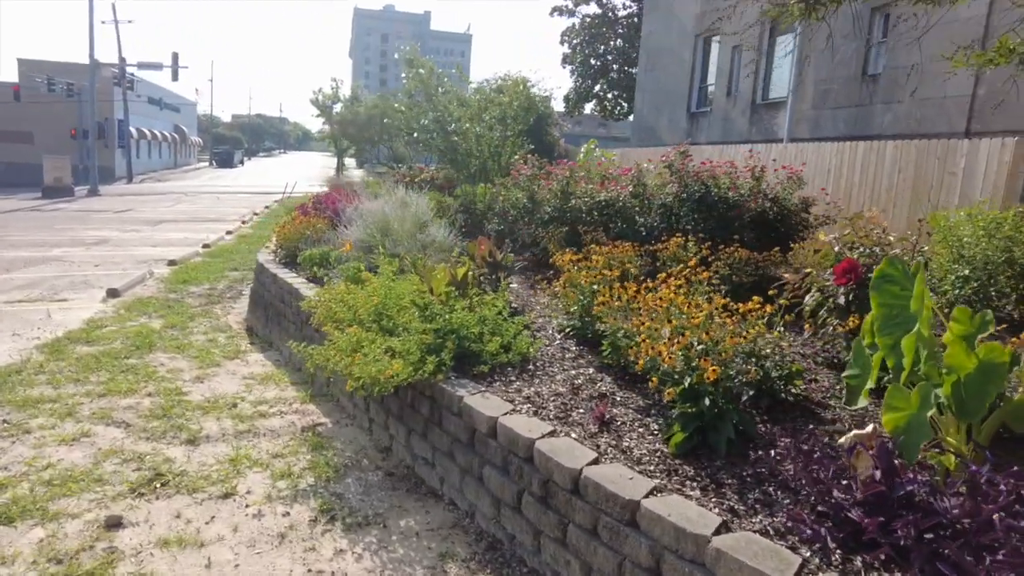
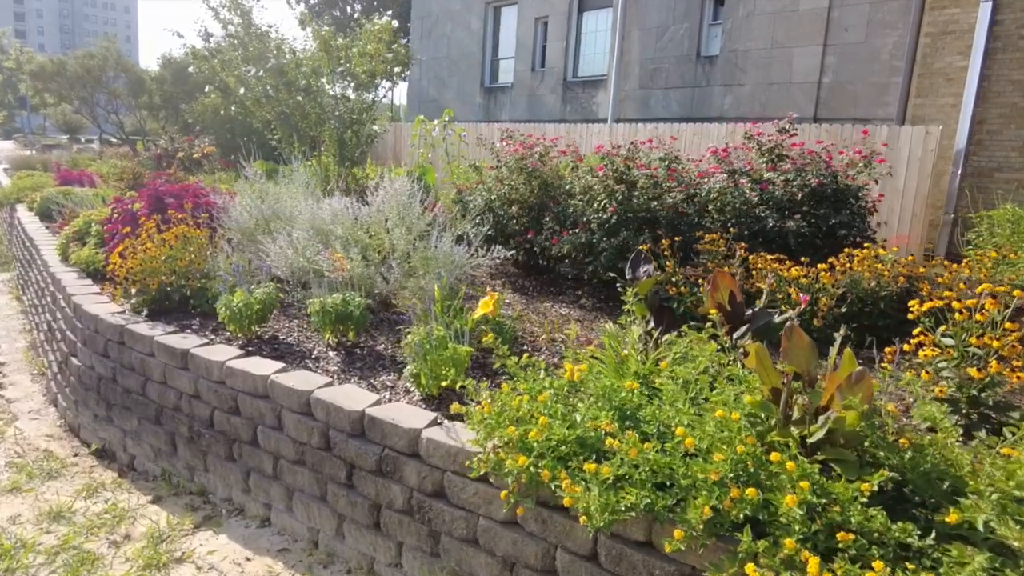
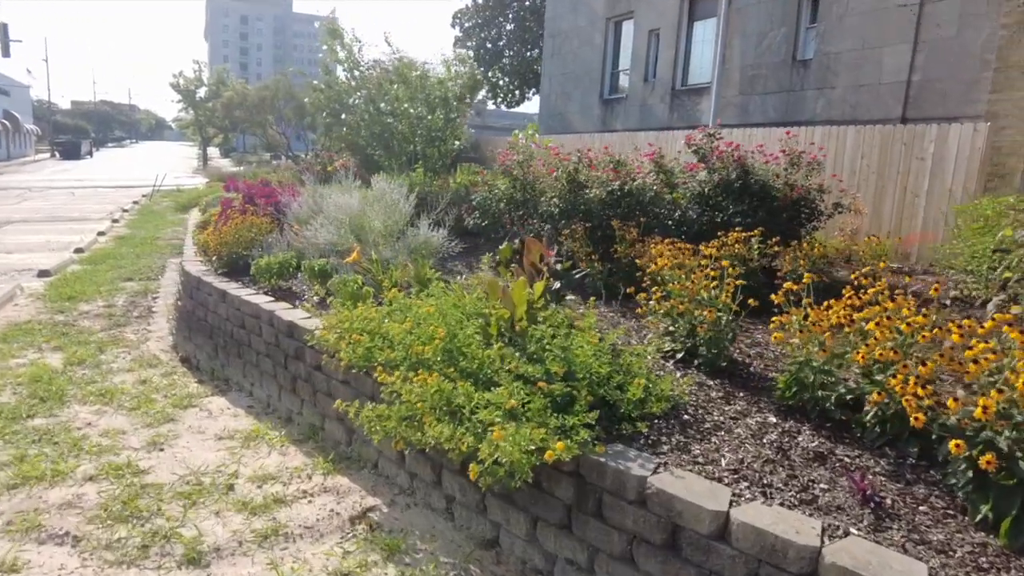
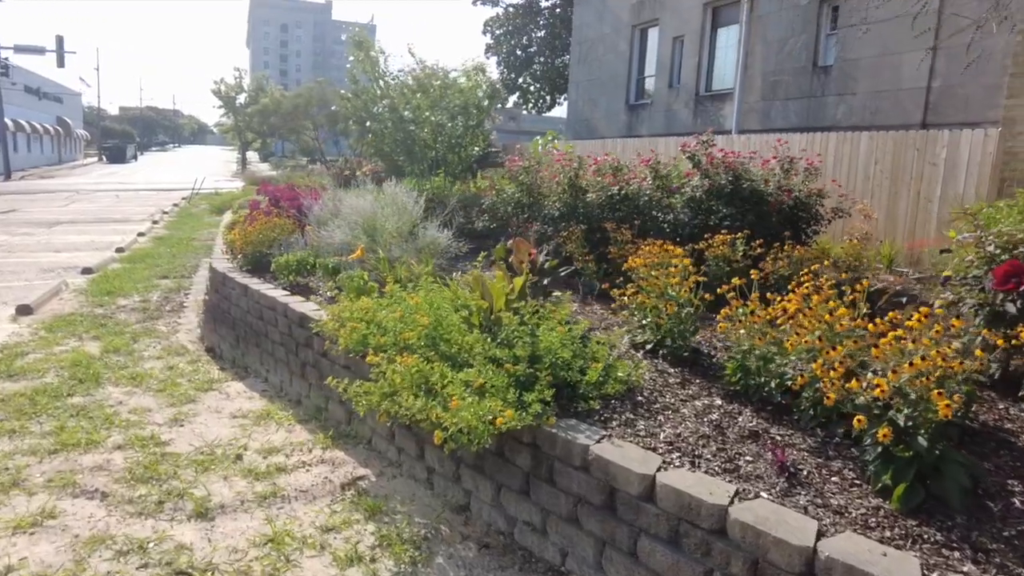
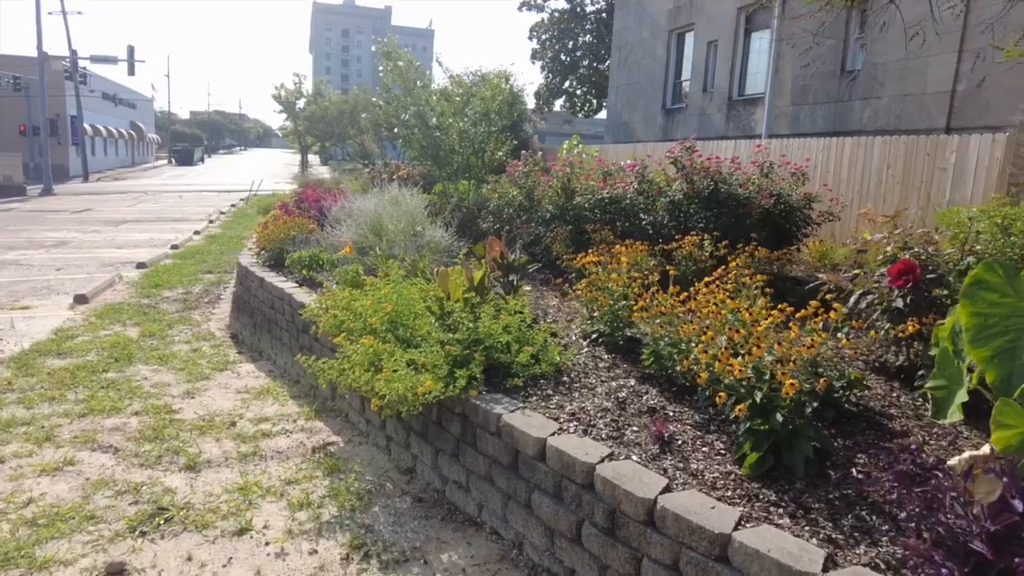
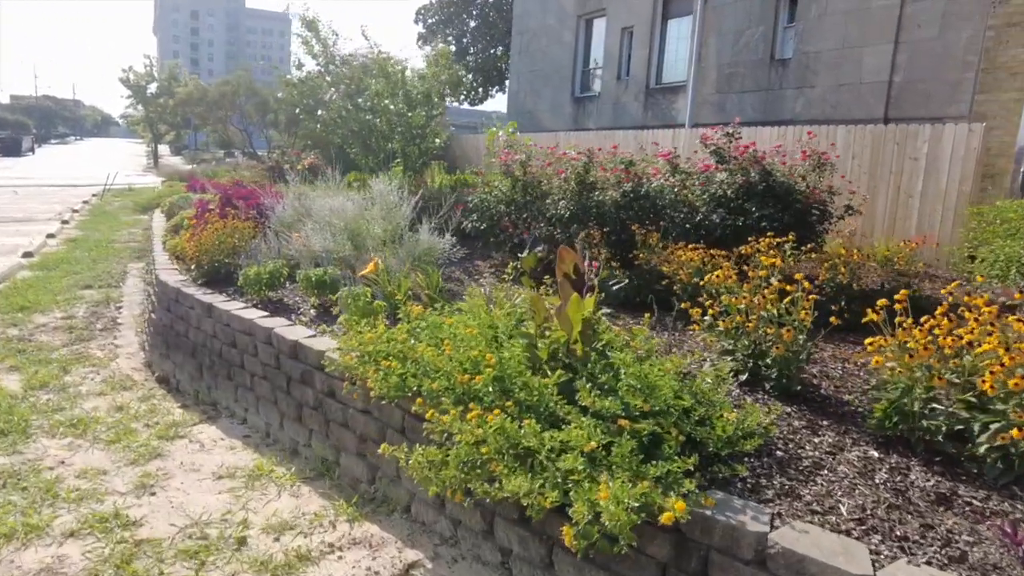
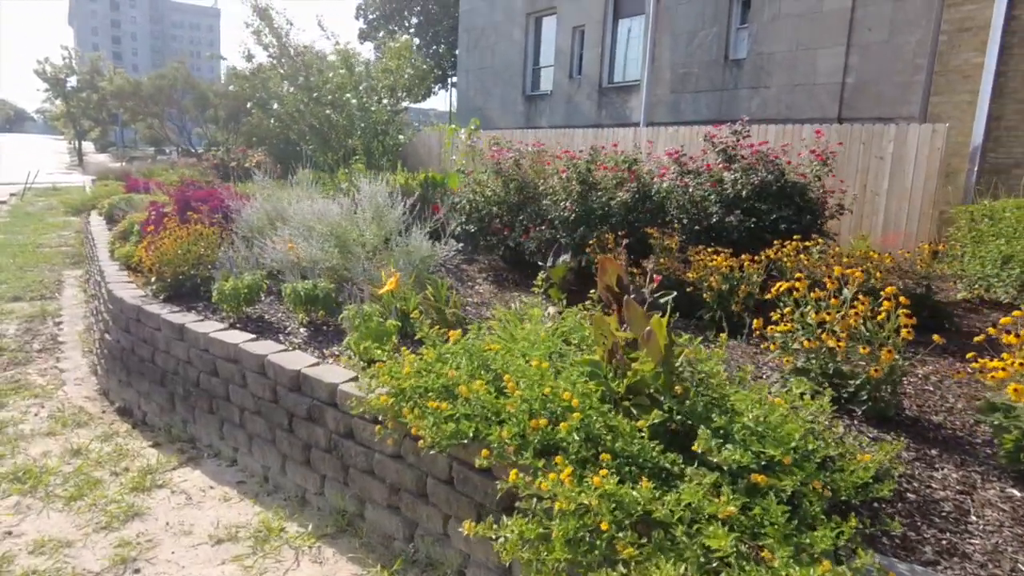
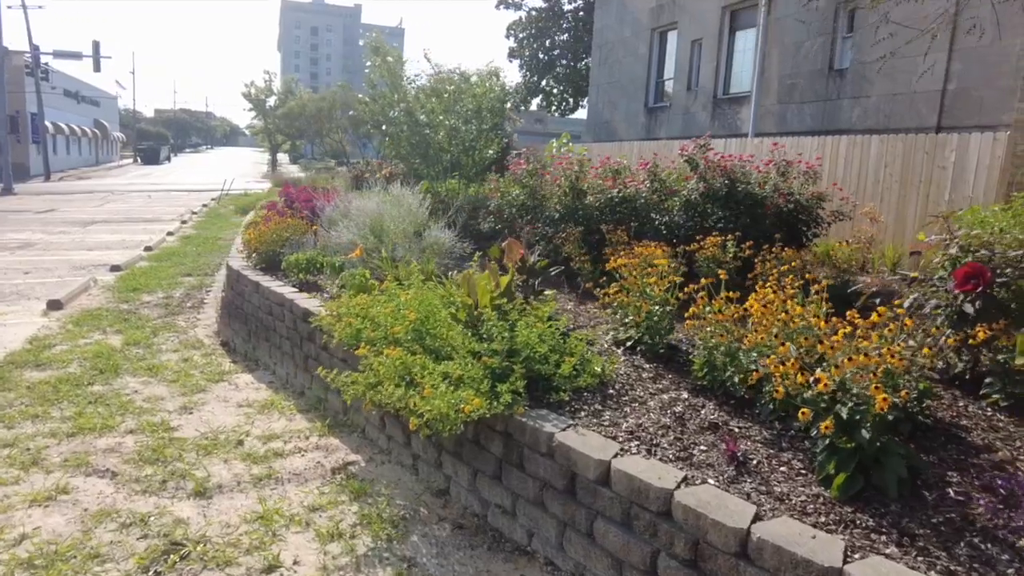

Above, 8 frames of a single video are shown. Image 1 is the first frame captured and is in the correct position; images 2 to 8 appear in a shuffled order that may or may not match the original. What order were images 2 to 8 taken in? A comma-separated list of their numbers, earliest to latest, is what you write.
5, 8, 4, 3, 6, 7, 2
